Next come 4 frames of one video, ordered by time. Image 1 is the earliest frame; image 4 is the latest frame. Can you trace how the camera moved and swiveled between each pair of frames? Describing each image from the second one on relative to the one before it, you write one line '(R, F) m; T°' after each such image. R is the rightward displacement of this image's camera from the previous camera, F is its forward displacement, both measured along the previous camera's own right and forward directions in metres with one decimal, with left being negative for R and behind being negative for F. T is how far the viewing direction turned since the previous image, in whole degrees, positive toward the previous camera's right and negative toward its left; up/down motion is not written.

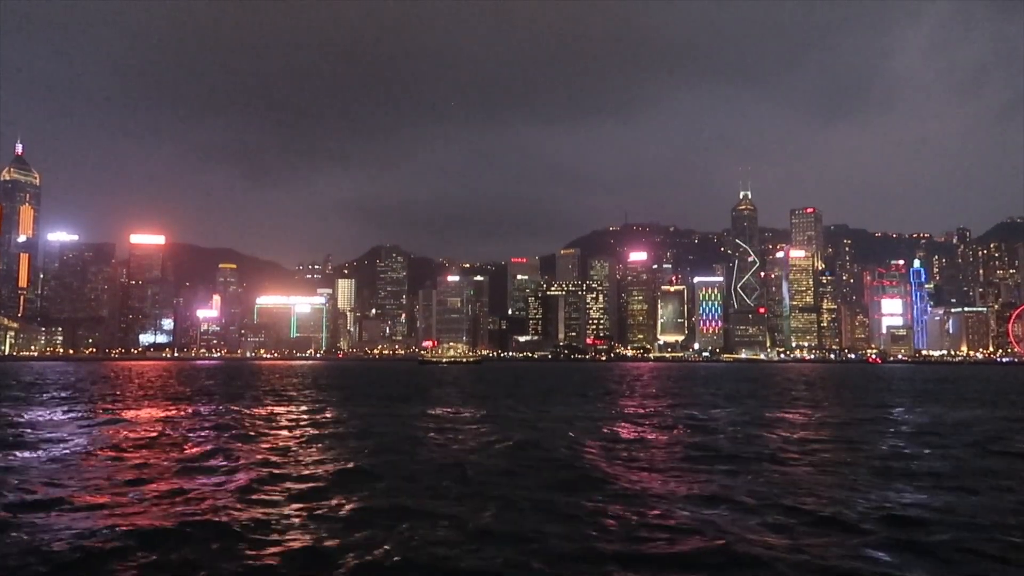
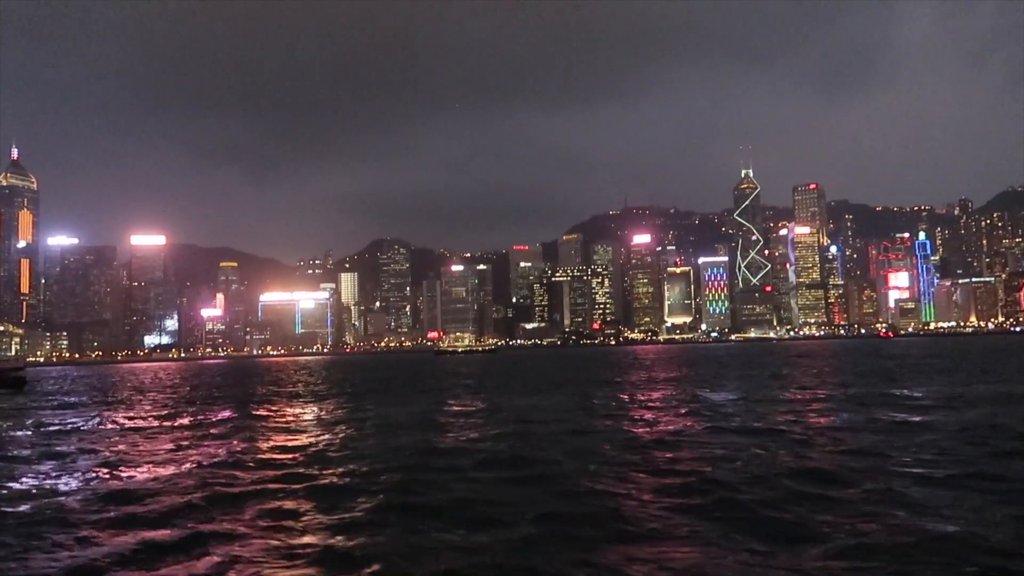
(-0.7, +1.6) m; 0°
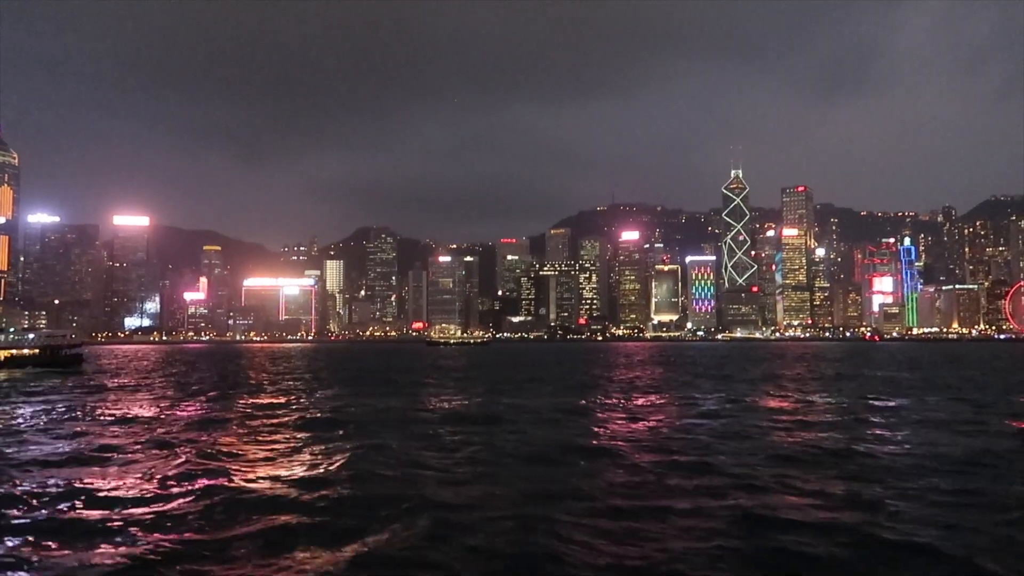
(-0.5, +1.3) m; +1°
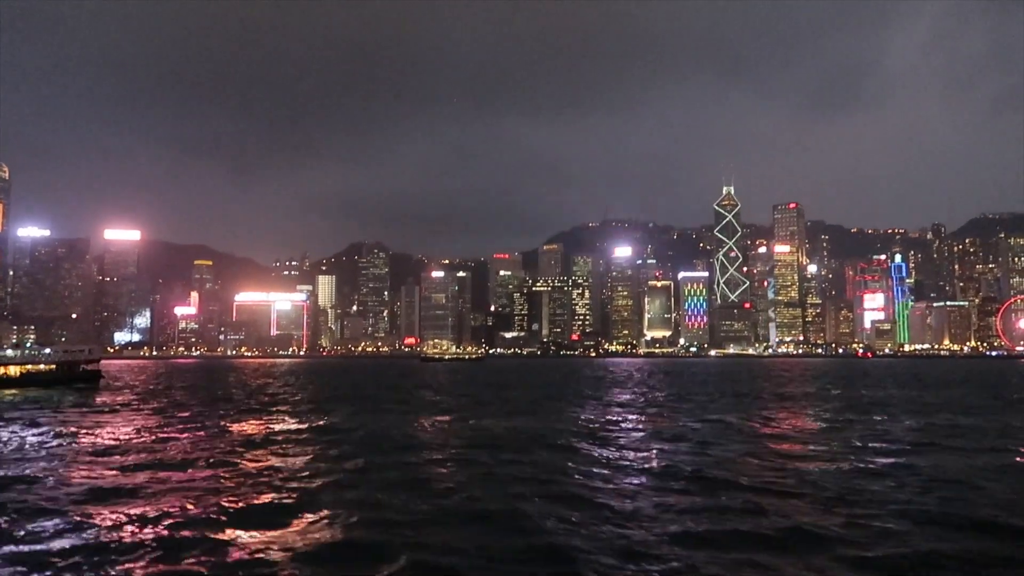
(-0.2, +0.4) m; +1°
